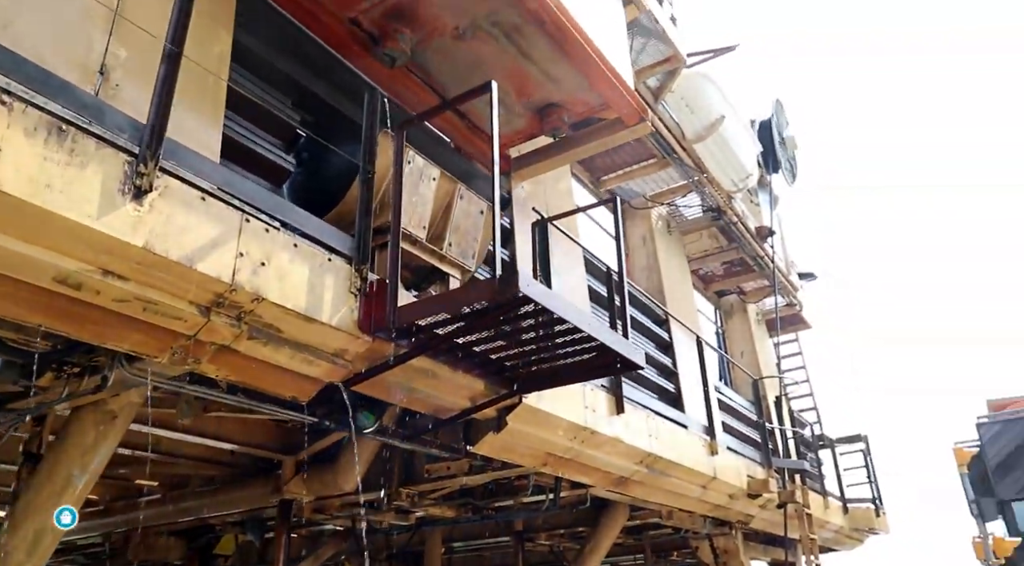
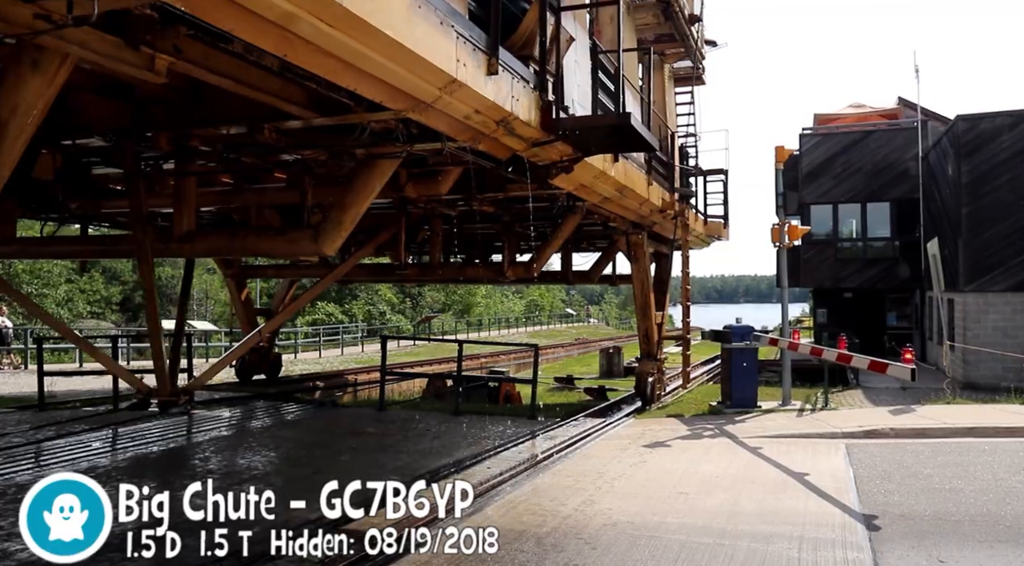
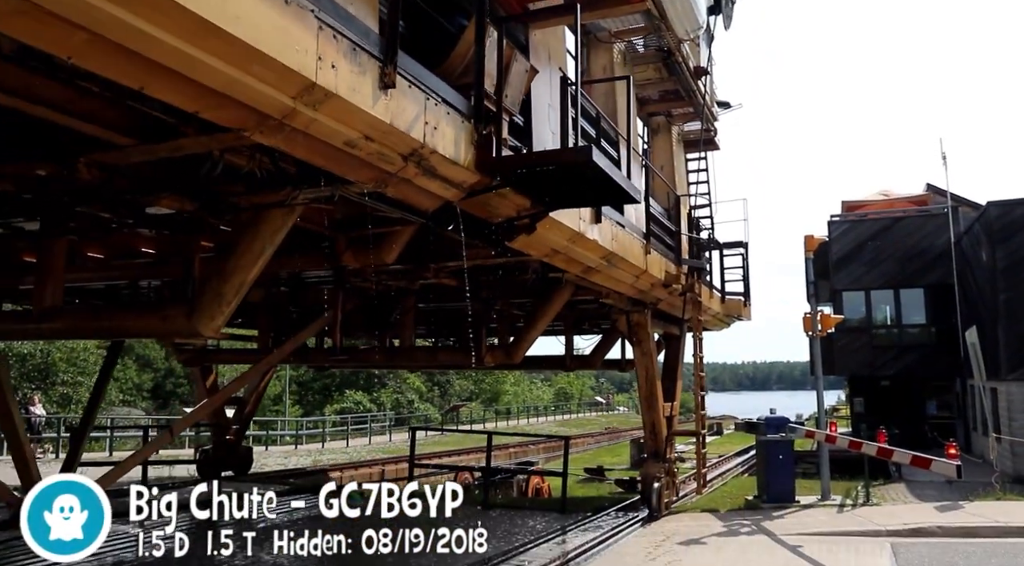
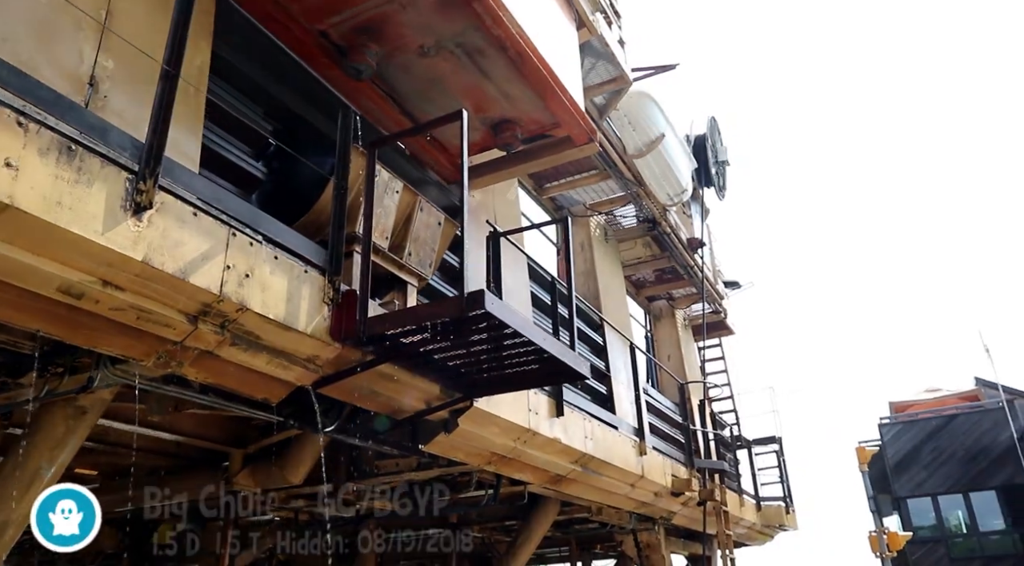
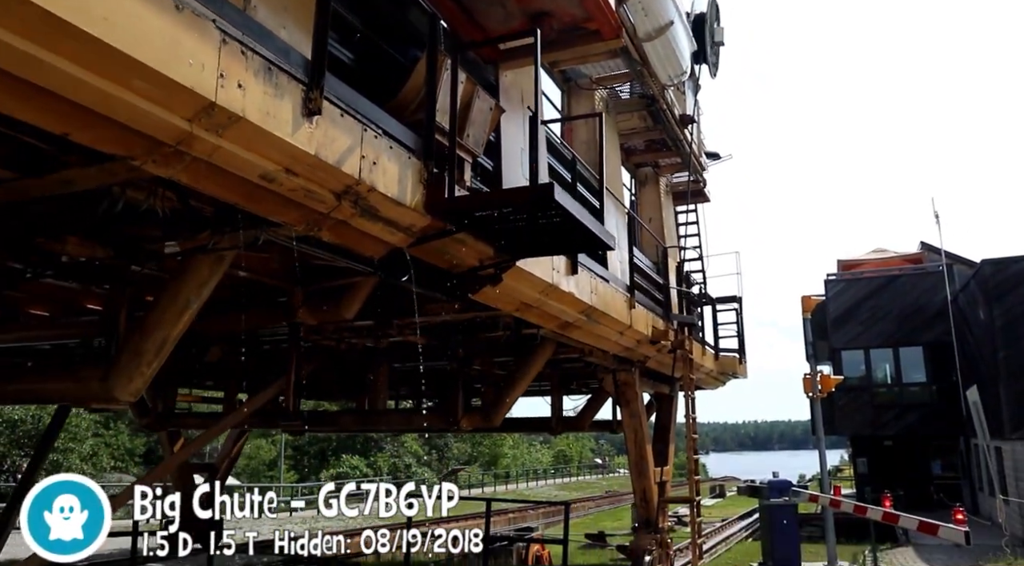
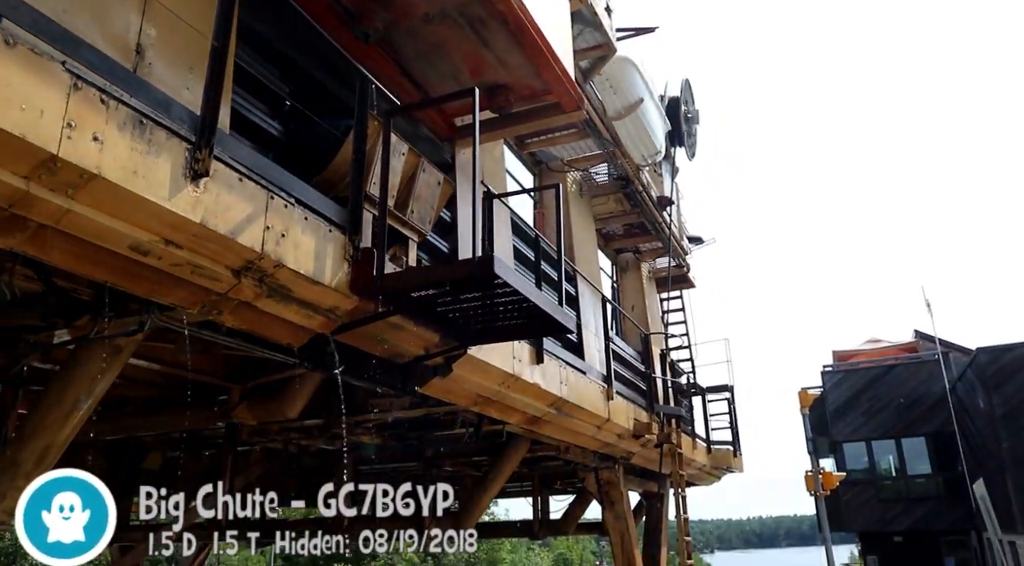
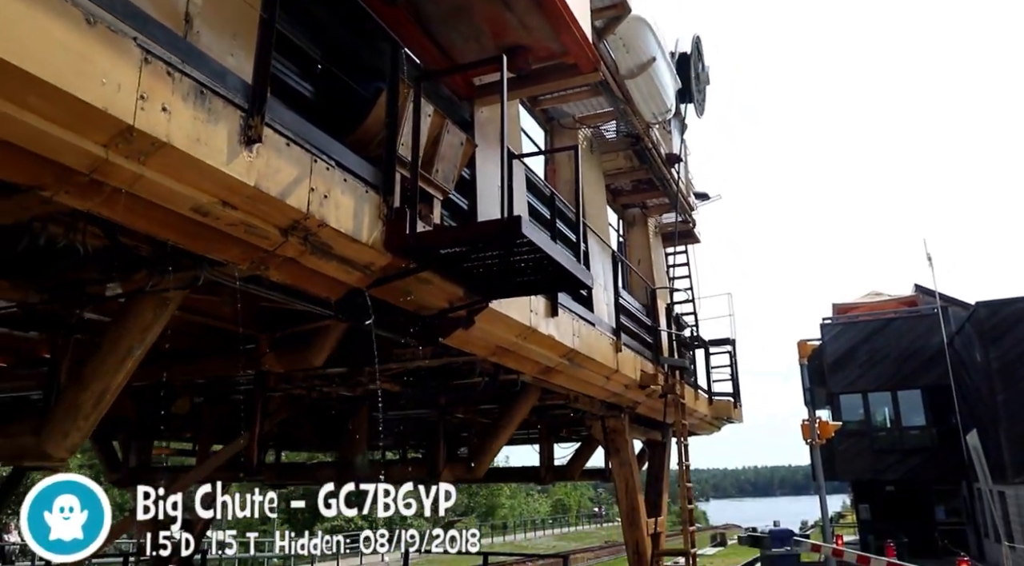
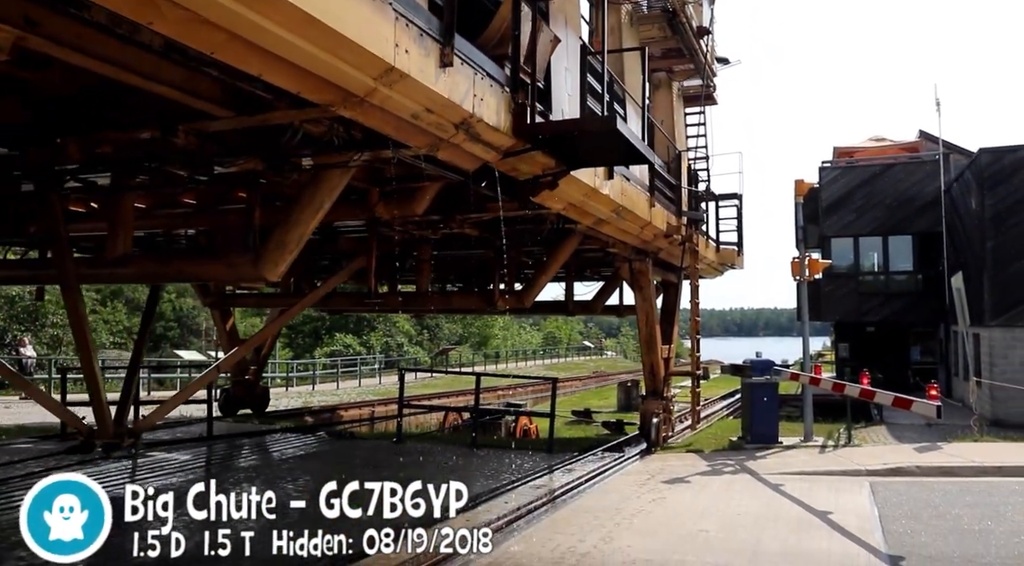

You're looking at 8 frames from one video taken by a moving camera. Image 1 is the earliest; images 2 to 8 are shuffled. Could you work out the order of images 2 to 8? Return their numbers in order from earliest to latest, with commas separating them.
4, 6, 7, 5, 3, 8, 2
